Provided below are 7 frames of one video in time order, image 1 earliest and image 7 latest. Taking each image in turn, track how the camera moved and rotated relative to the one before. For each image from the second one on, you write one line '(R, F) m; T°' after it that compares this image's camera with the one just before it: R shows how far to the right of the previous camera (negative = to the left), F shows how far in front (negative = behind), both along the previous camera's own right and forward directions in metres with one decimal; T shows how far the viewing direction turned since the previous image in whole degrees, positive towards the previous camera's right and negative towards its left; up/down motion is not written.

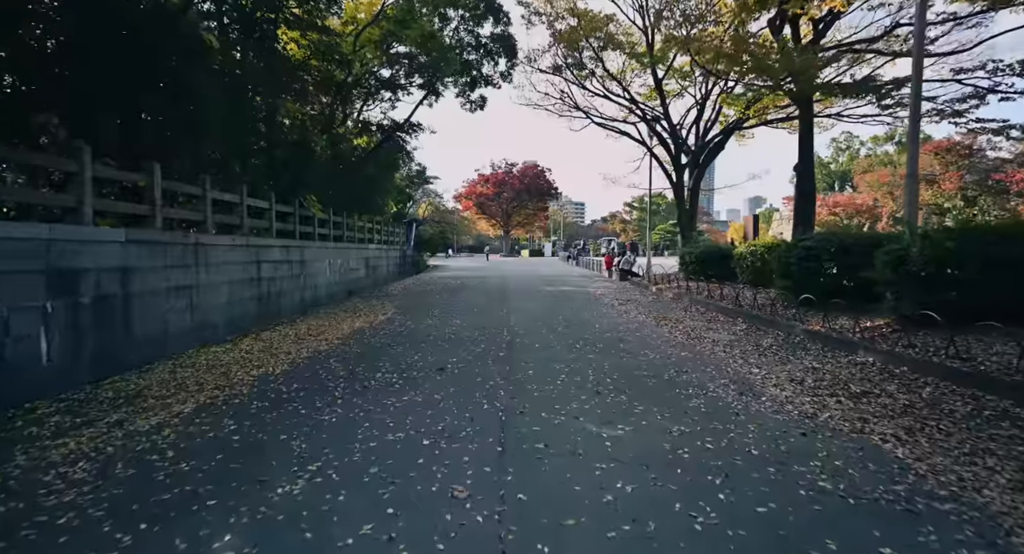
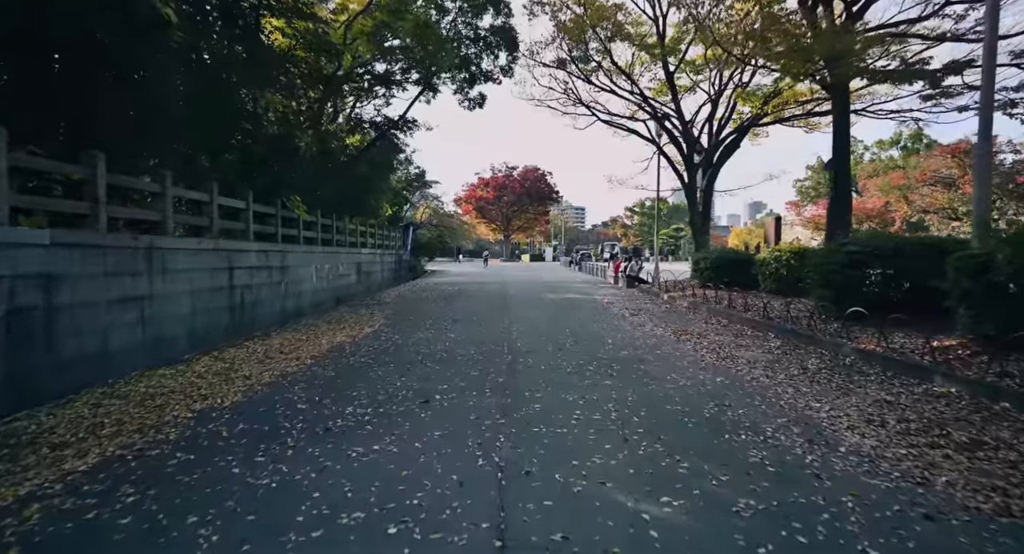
(0.0, +1.1) m; 0°
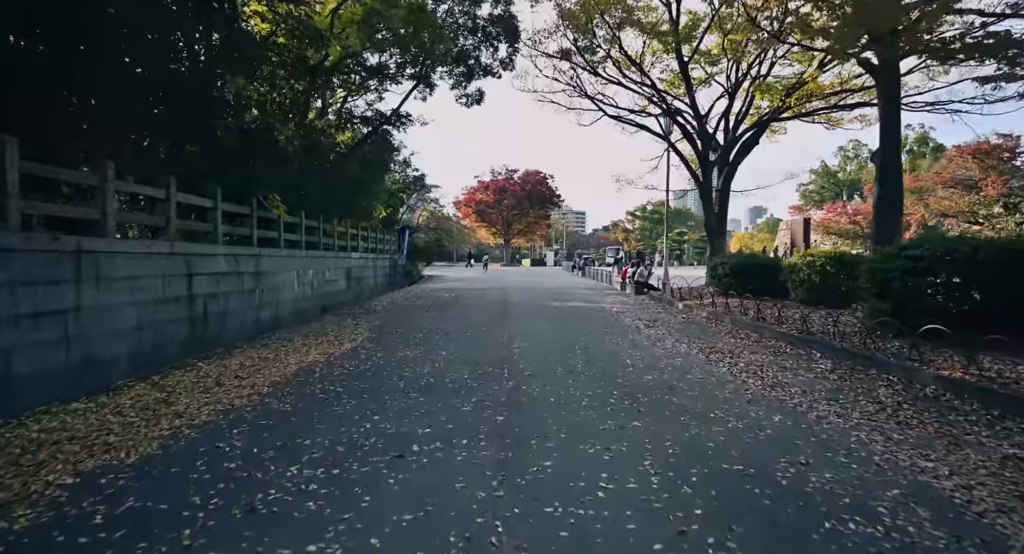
(0.0, +1.2) m; 0°
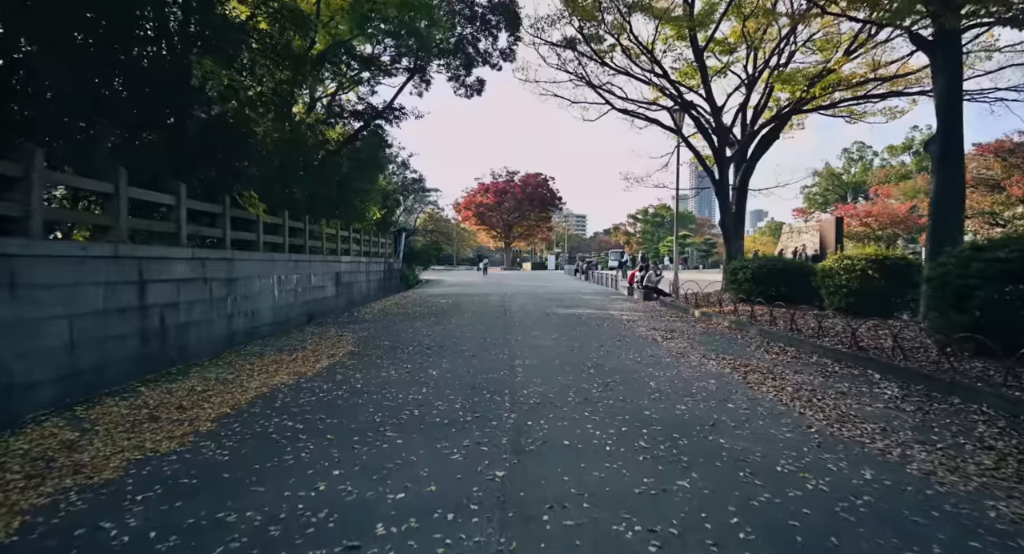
(0.0, +1.1) m; 0°
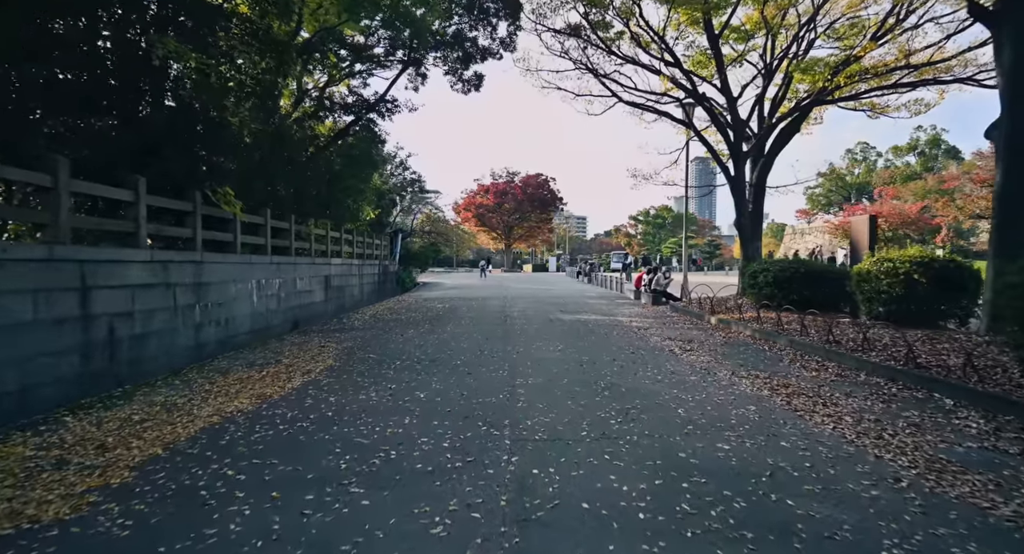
(0.0, +0.9) m; 0°
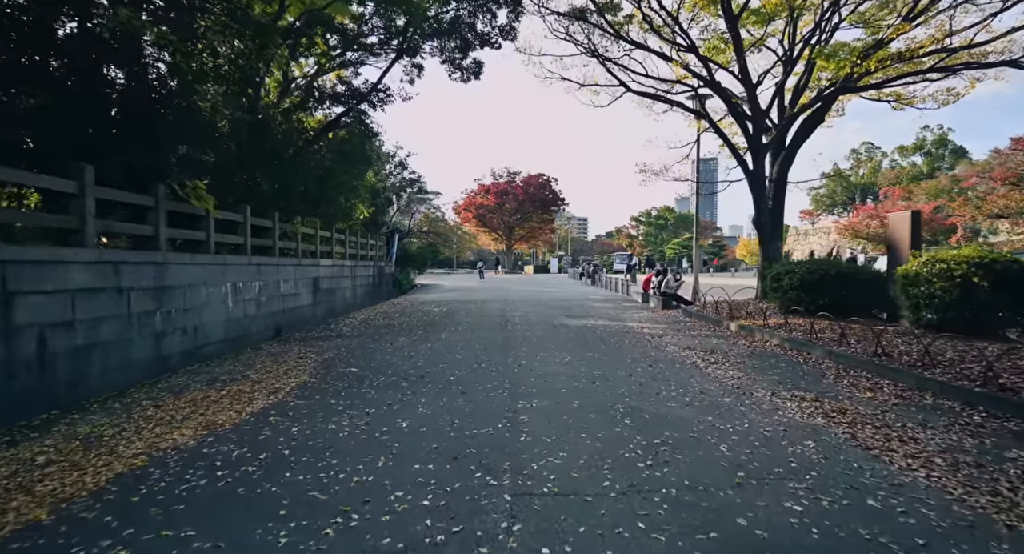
(0.0, +0.9) m; 0°
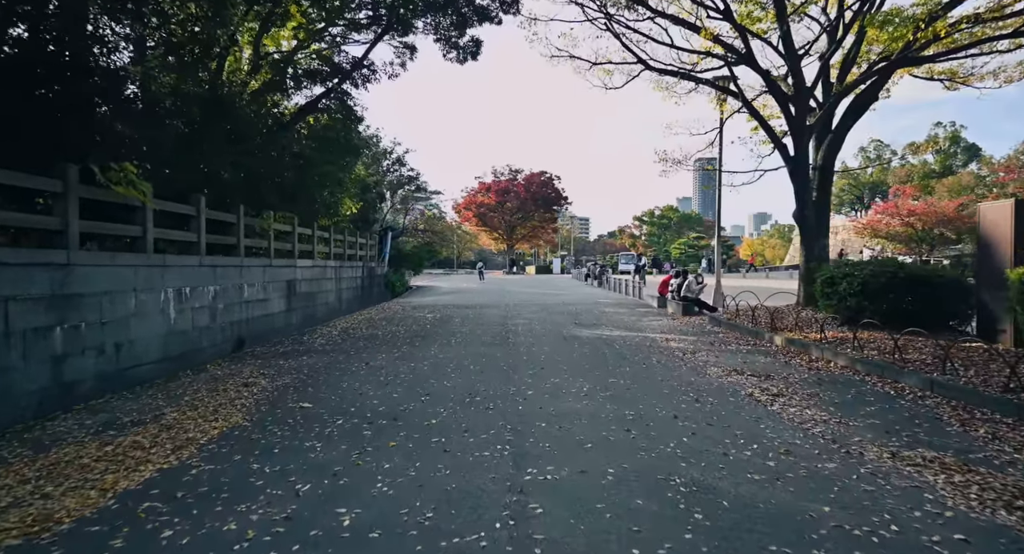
(0.0, +1.7) m; 0°
